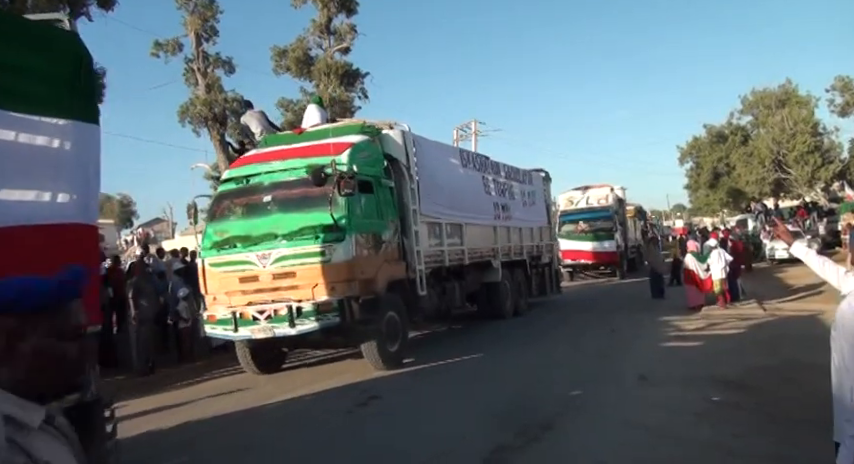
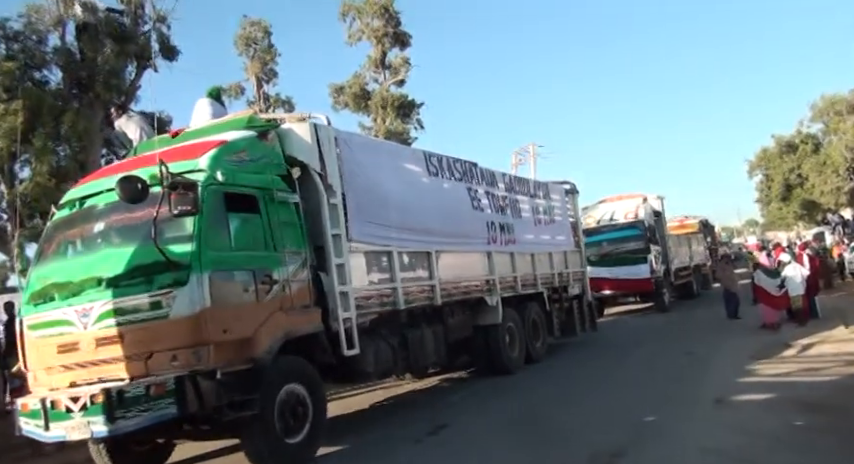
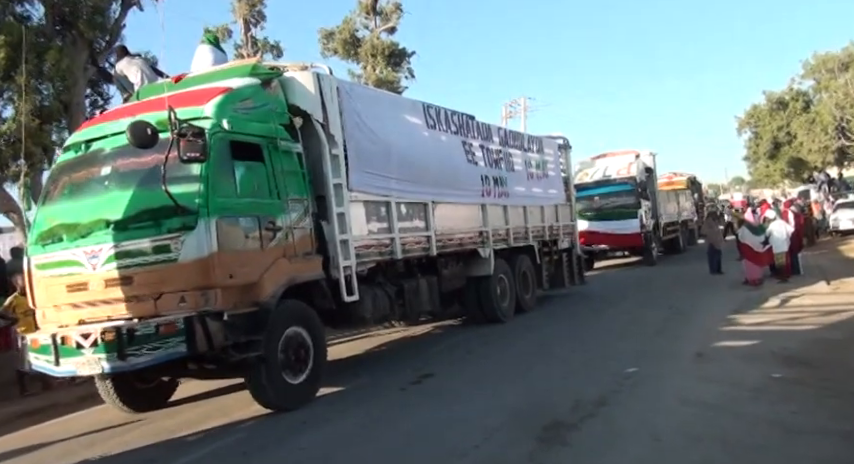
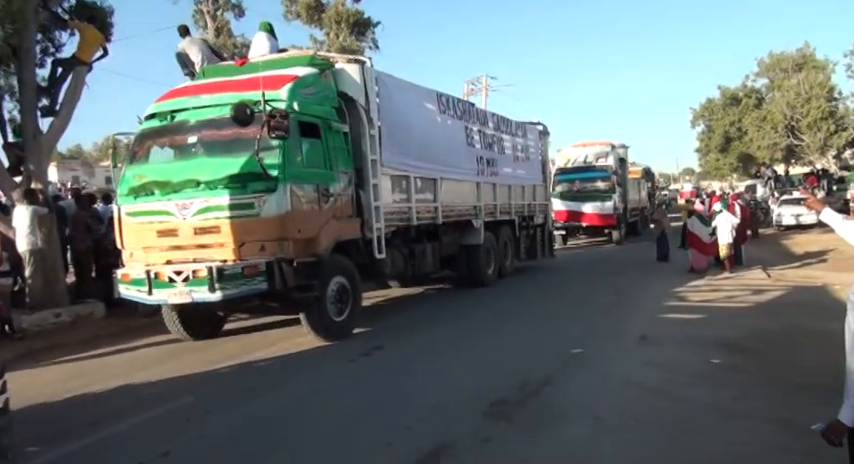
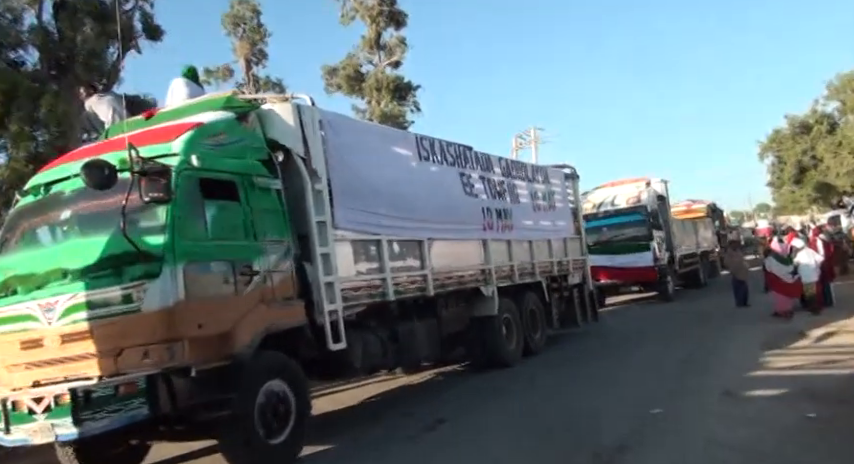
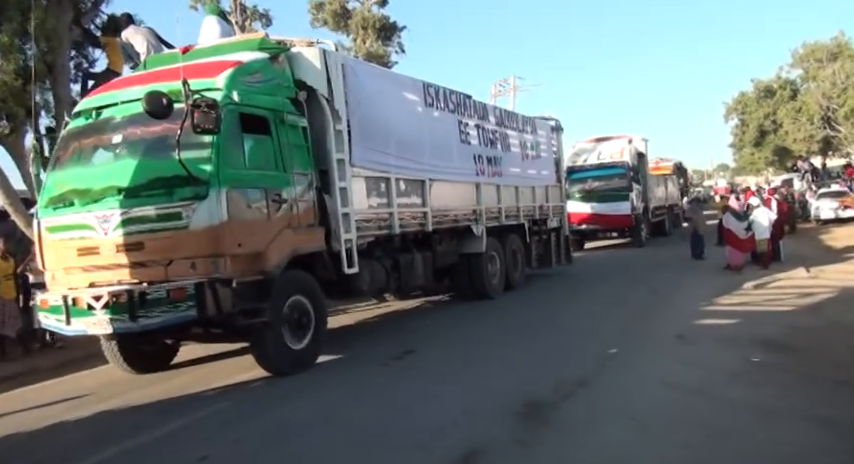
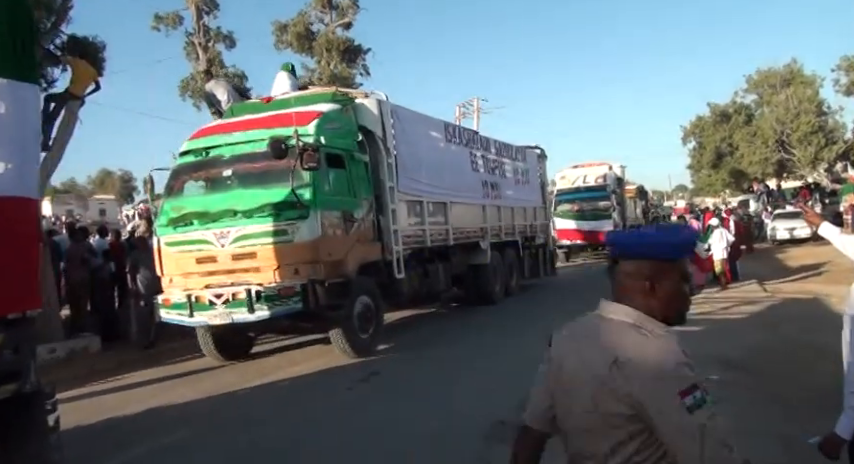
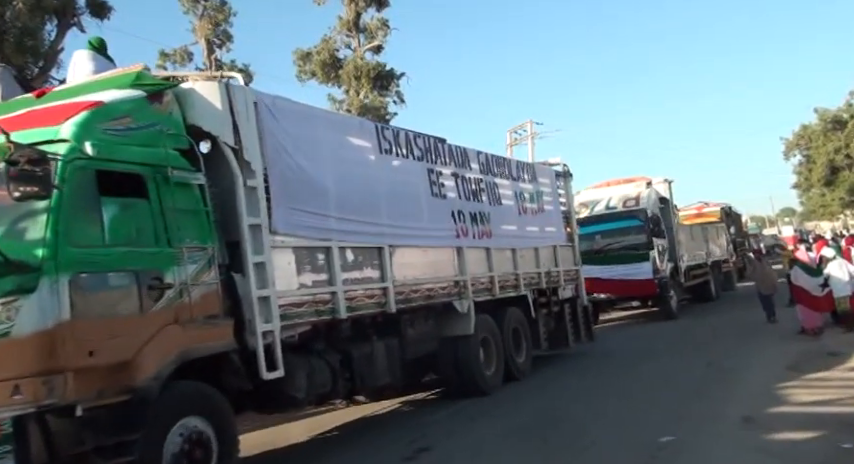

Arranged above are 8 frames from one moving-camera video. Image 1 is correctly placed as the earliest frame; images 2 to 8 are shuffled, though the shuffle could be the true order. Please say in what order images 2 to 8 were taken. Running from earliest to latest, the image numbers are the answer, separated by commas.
7, 4, 6, 3, 2, 5, 8
